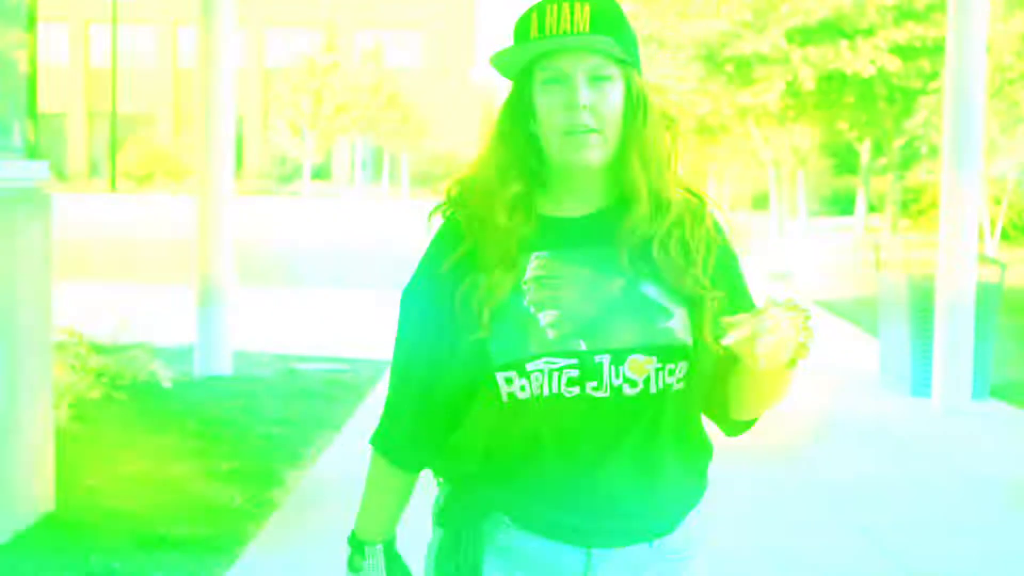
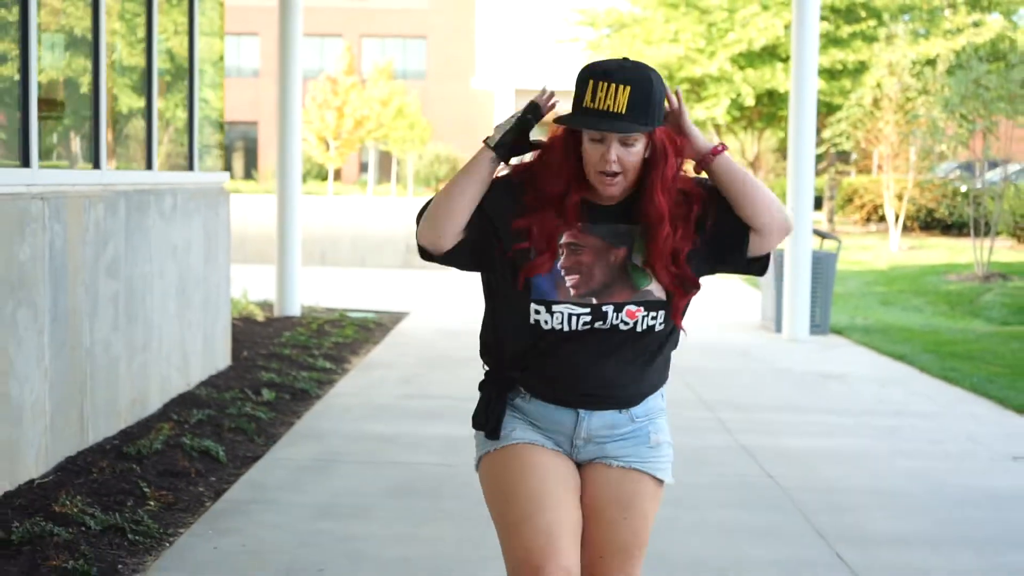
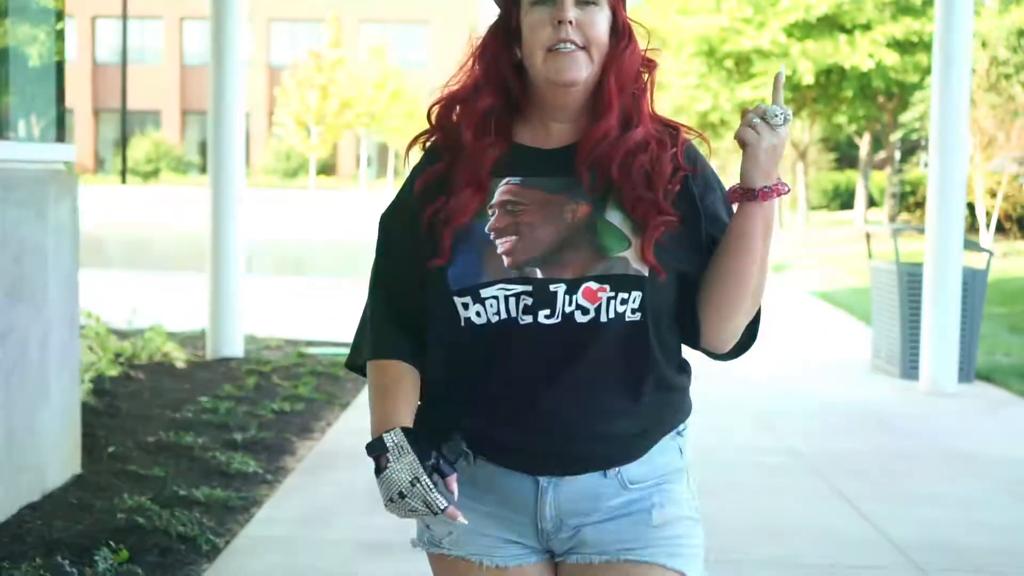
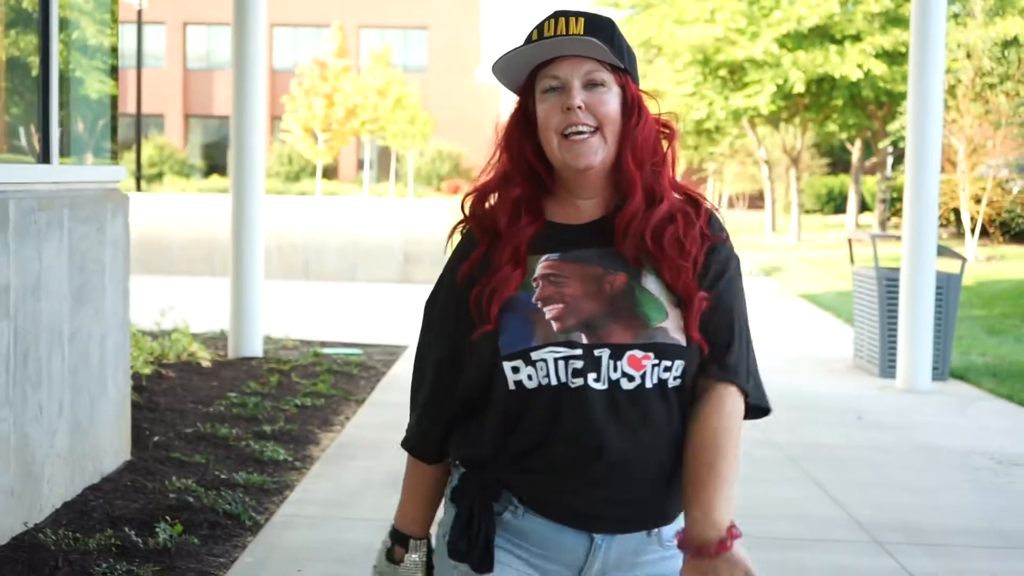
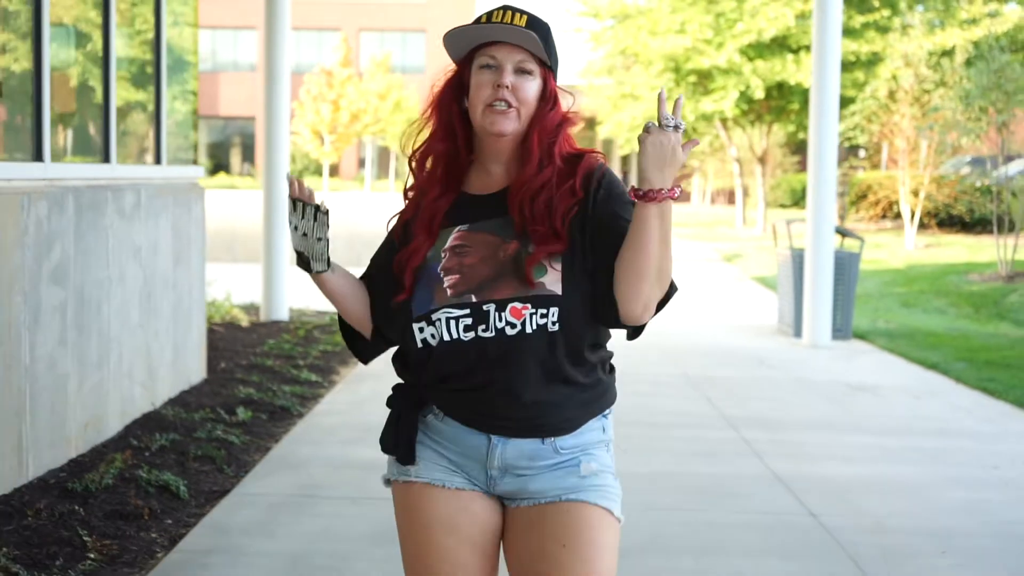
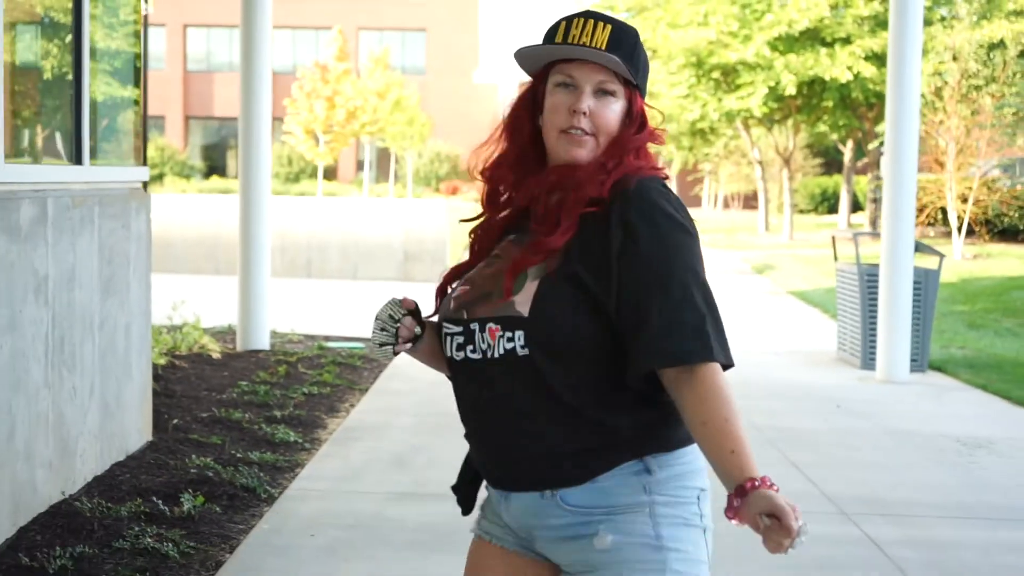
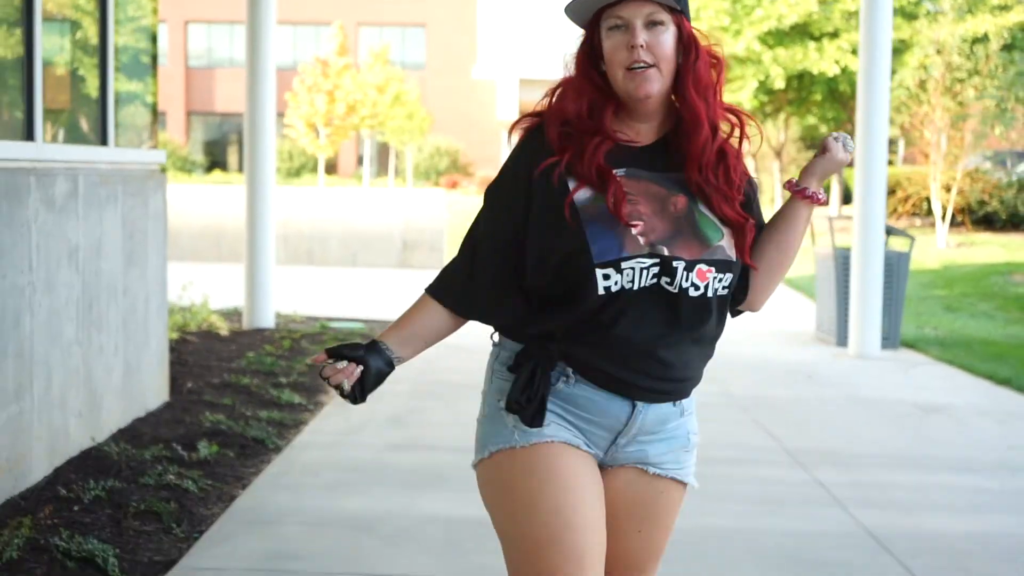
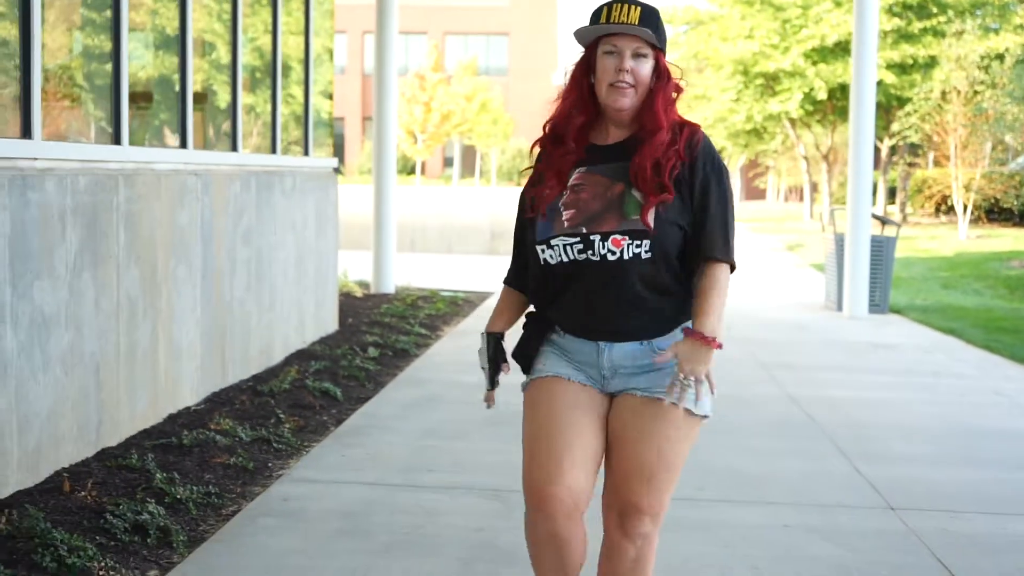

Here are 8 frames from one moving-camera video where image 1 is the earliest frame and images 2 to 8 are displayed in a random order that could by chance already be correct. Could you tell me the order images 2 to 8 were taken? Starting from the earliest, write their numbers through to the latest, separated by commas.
3, 4, 6, 7, 5, 2, 8
